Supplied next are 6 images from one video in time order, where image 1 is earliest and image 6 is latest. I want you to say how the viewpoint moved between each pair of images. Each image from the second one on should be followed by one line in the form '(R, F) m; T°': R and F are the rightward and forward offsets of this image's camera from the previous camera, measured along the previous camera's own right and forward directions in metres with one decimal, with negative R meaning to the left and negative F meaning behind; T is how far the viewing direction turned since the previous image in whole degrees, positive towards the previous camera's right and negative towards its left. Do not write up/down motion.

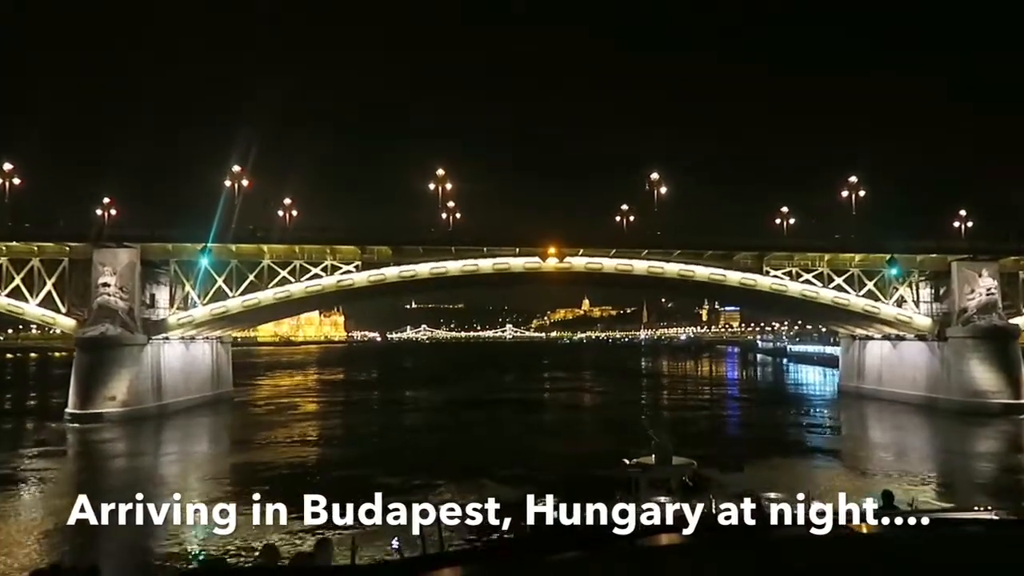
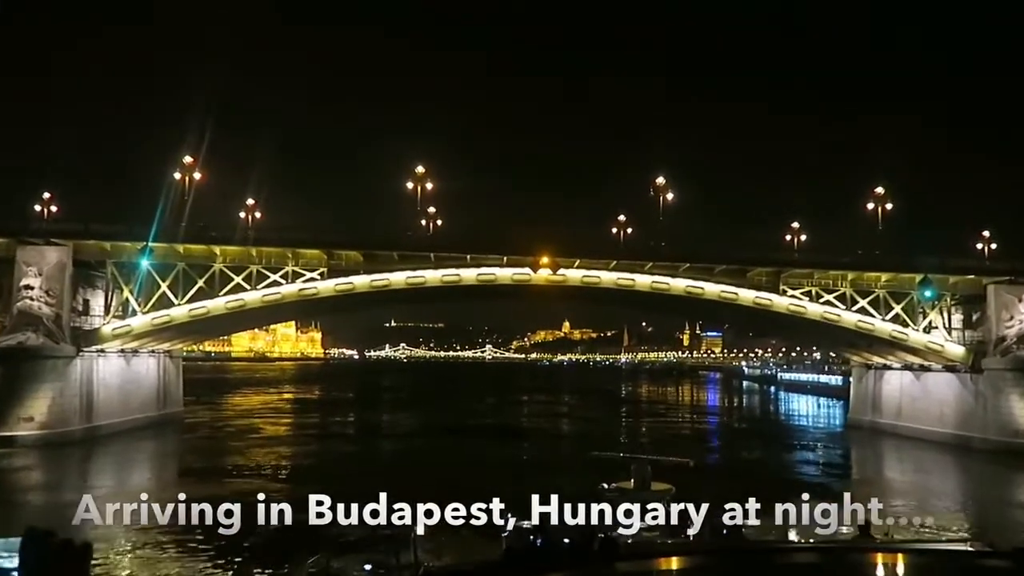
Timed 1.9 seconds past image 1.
(-0.1, +3.3) m; +1°
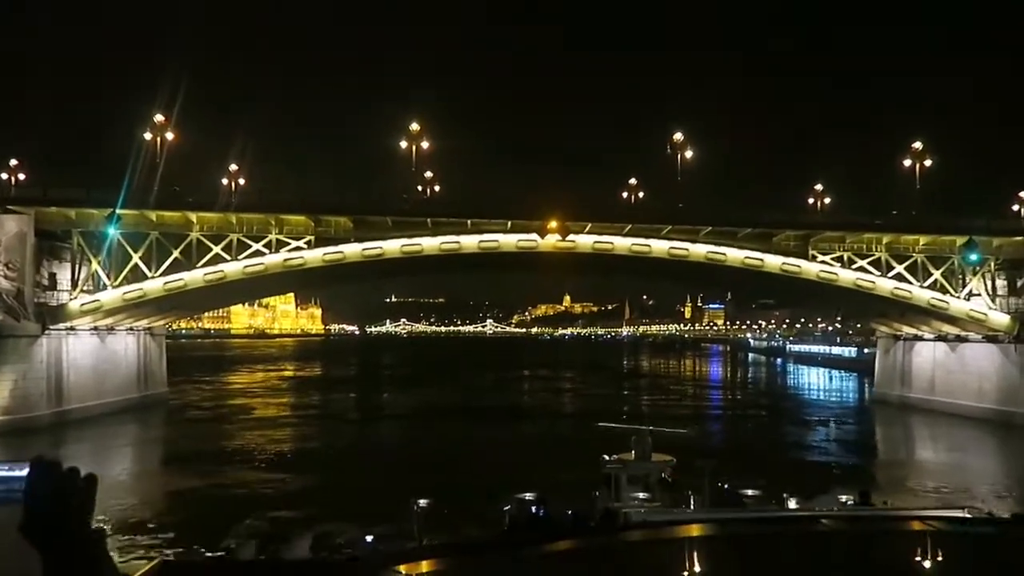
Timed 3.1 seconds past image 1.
(-0.1, +2.1) m; 0°
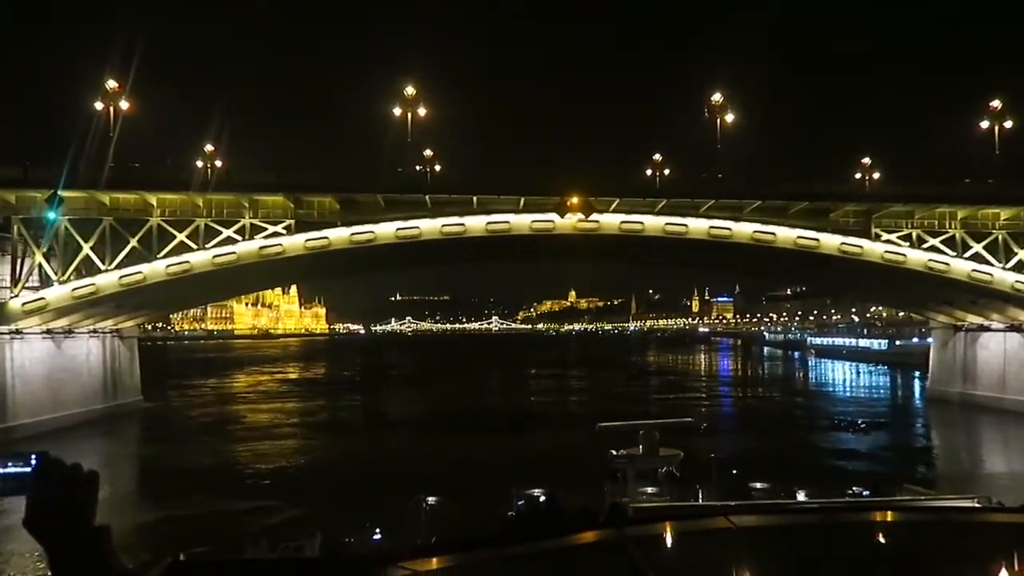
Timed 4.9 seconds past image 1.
(-0.2, +3.2) m; 0°
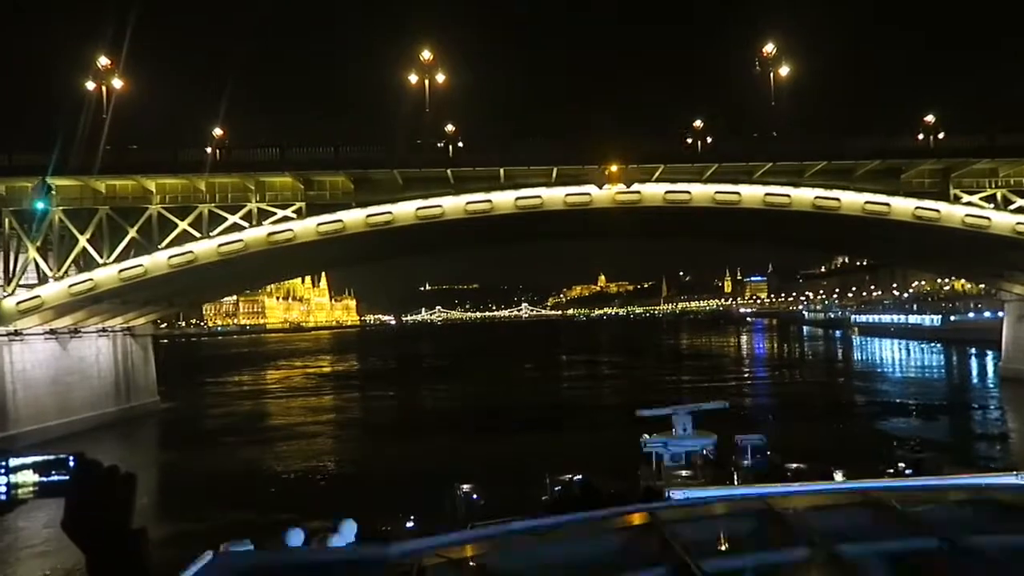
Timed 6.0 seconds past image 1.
(-0.1, +1.9) m; -2°
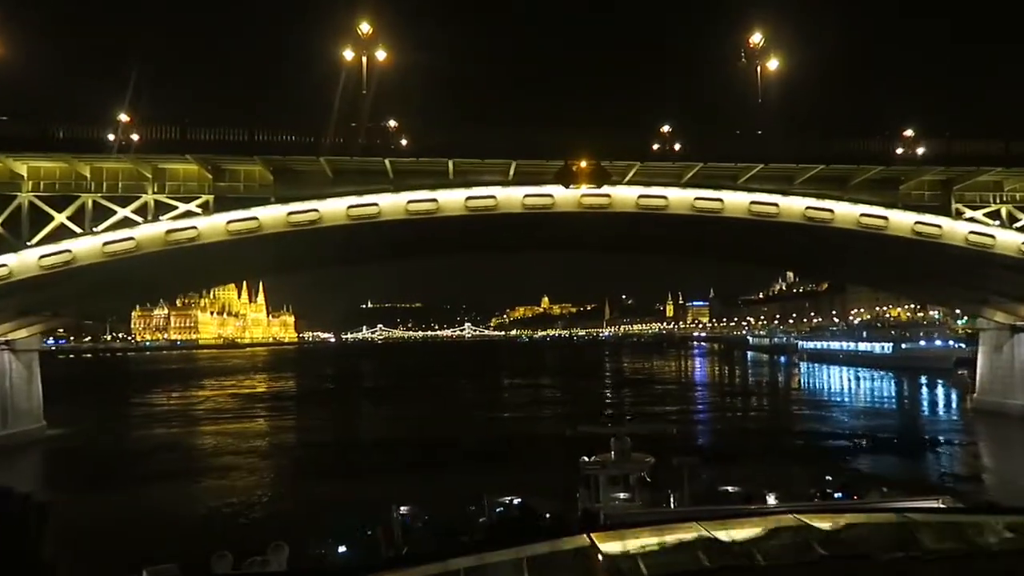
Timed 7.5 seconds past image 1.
(0.0, +2.5) m; +3°
